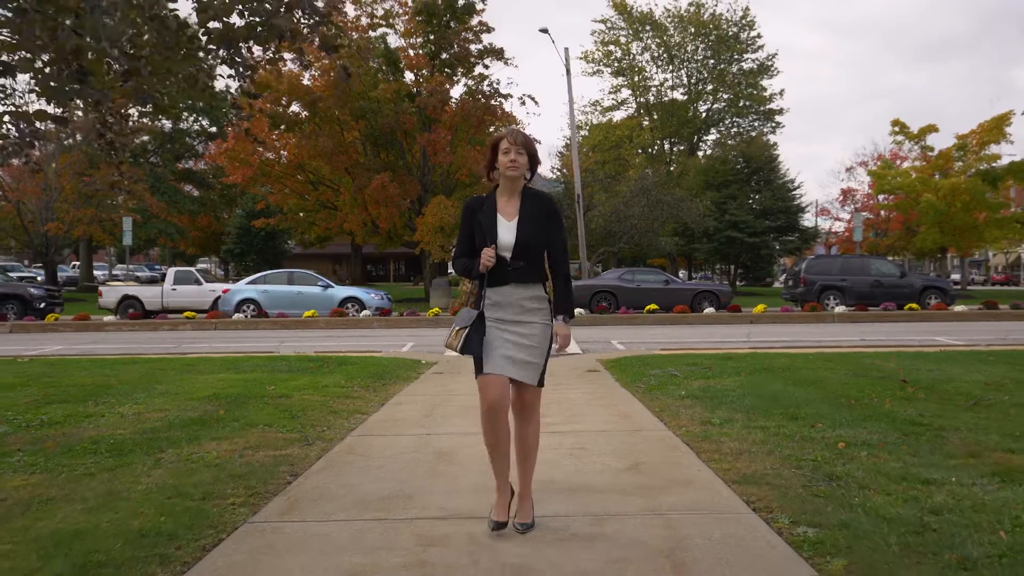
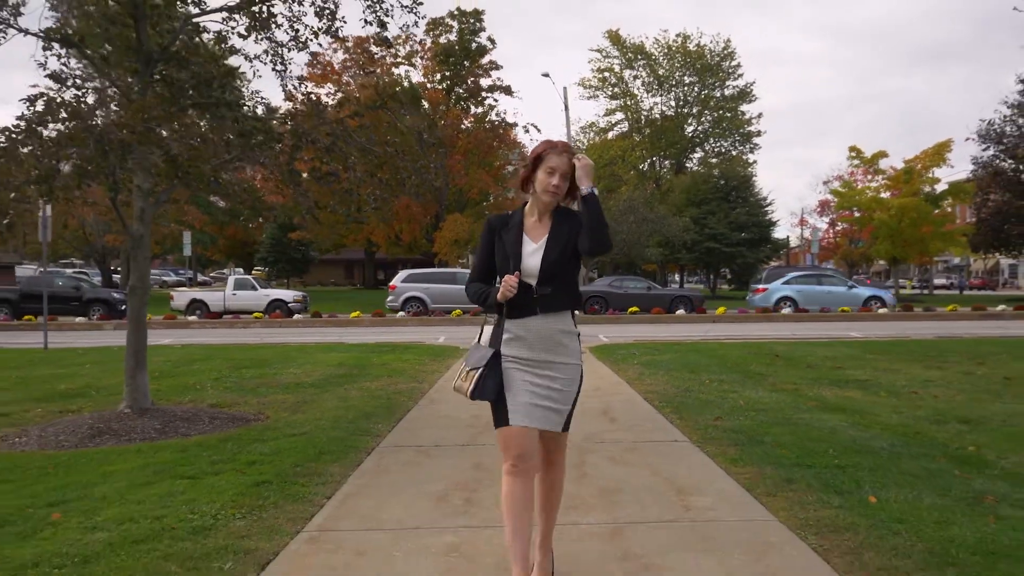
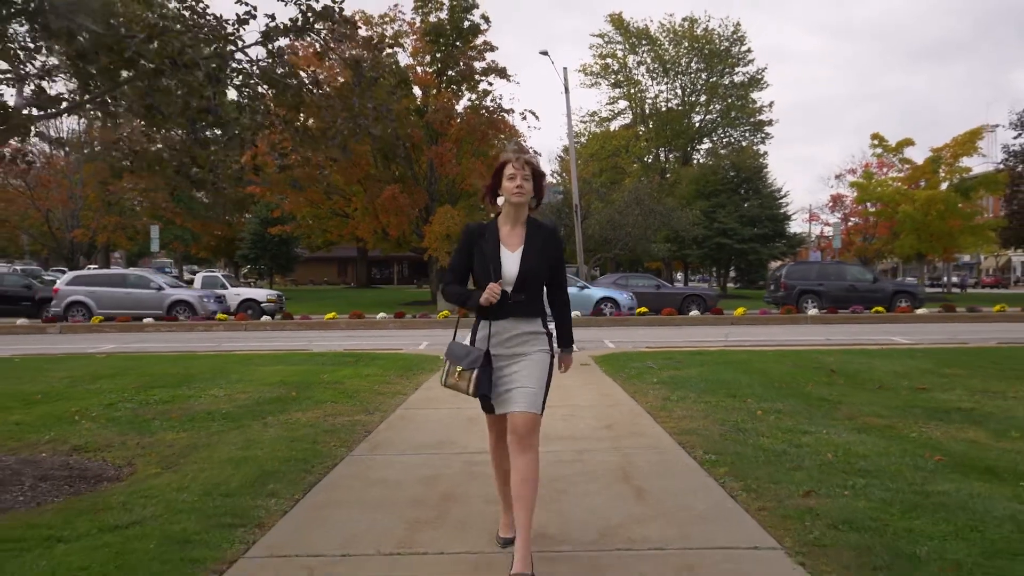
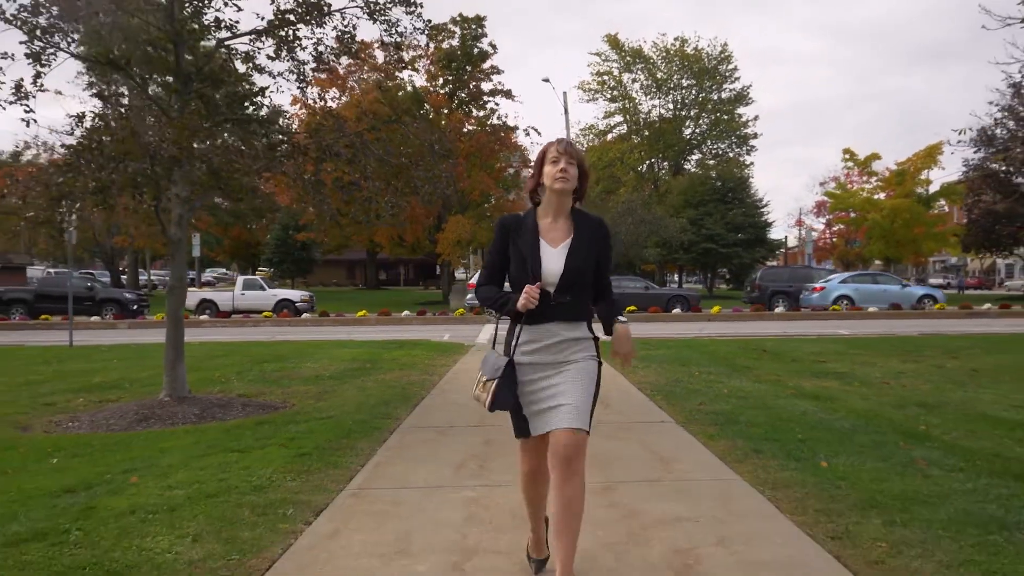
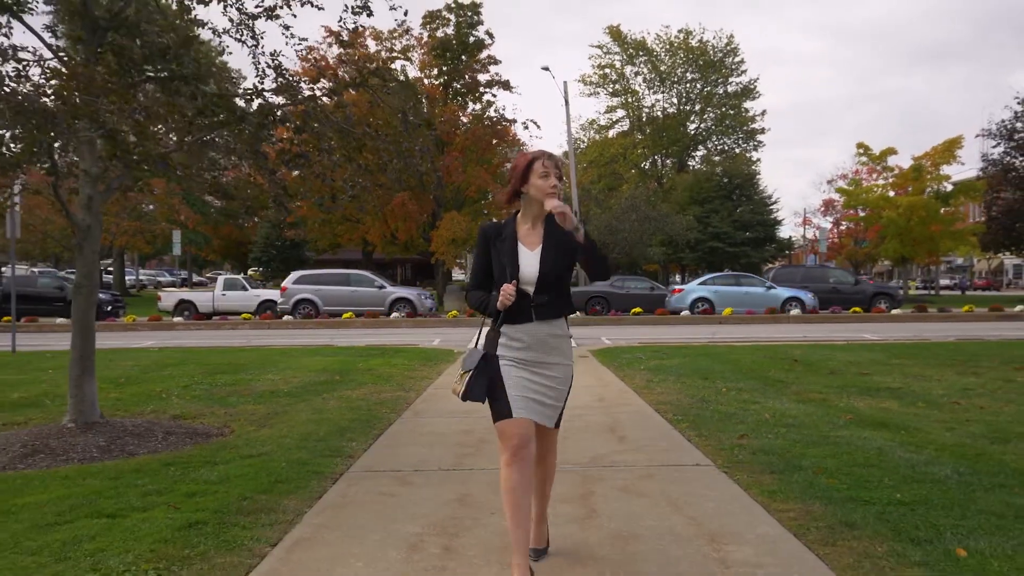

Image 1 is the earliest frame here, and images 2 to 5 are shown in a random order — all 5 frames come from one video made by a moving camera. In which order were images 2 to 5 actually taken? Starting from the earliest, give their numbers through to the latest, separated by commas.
3, 5, 2, 4
